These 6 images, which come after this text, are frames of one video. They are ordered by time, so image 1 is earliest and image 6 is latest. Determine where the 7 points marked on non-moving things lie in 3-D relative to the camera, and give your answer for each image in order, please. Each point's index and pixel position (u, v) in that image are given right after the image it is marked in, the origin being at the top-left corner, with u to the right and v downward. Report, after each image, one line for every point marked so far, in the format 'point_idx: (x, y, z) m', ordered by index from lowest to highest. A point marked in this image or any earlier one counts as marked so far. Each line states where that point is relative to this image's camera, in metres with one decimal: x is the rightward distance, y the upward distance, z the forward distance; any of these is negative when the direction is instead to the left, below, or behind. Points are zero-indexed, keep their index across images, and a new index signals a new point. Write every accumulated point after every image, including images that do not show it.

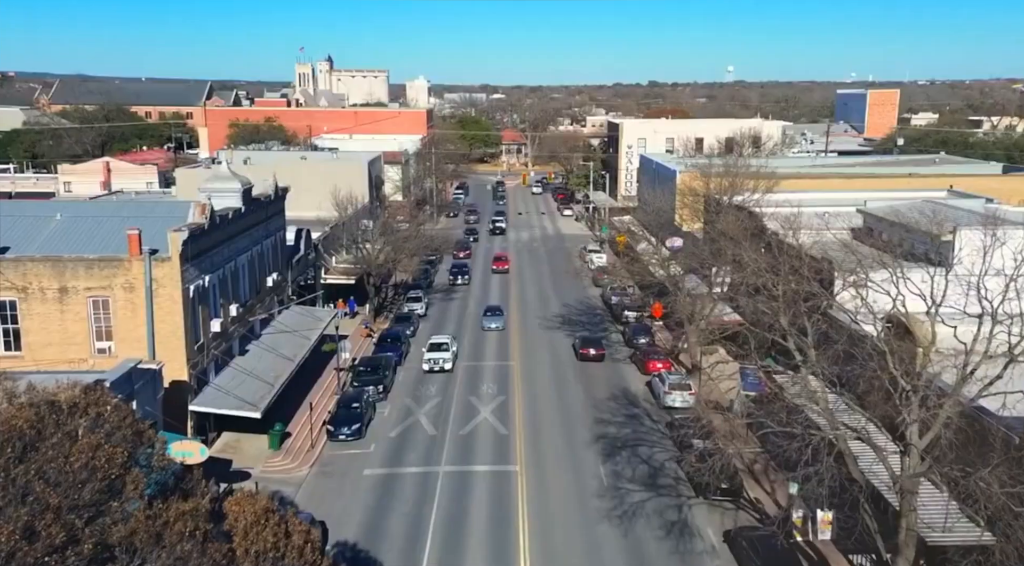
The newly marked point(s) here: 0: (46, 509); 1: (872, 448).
0: (-5.5, -2.6, +11.1) m
1: (+6.8, -3.2, +18.0) m
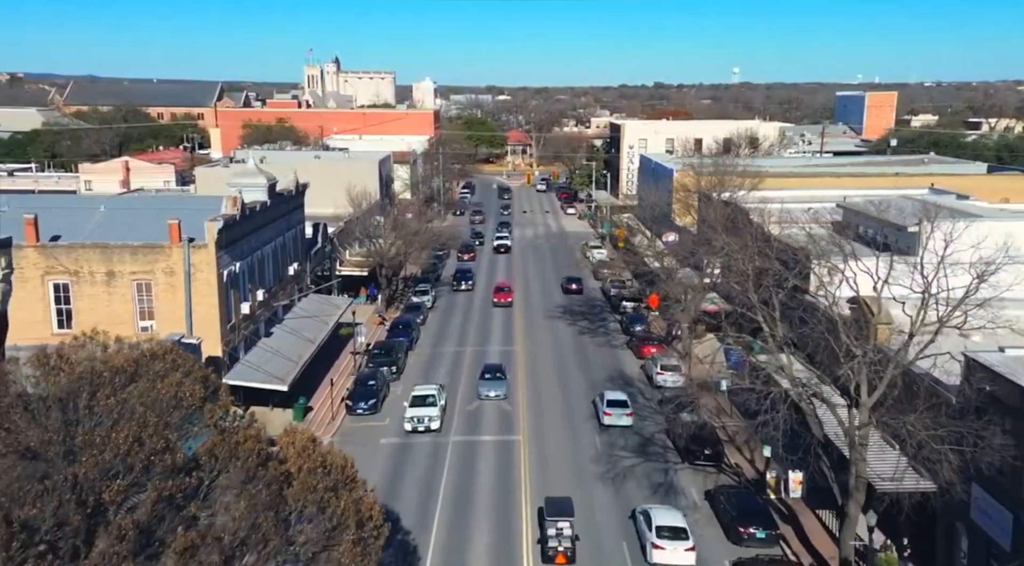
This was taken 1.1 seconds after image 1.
0: (-5.4, -2.1, +14.2) m
1: (+6.9, -2.7, +21.1) m
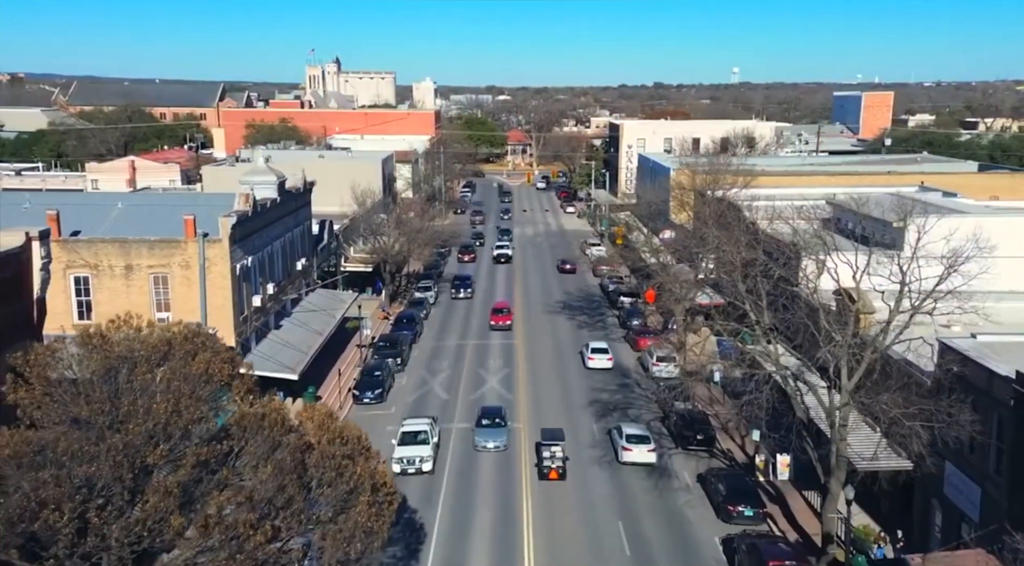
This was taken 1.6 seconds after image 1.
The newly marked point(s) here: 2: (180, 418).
0: (-5.4, -1.8, +15.7) m
1: (+6.9, -2.4, +22.6) m
2: (-5.2, -2.1, +14.9) m
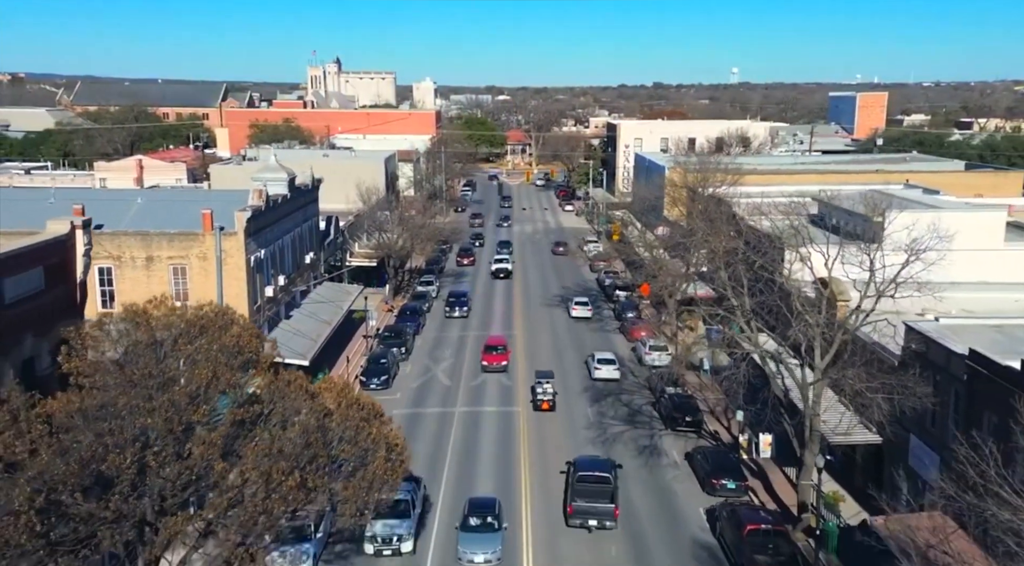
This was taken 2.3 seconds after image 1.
0: (-5.4, -1.5, +17.8) m
1: (+6.9, -2.1, +24.6) m
2: (-5.2, -1.8, +17.0) m
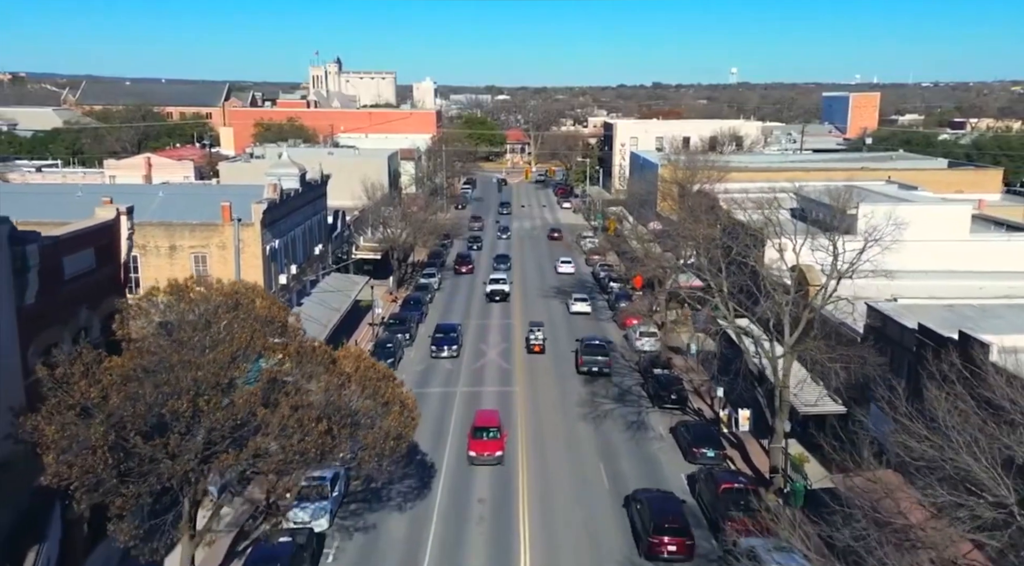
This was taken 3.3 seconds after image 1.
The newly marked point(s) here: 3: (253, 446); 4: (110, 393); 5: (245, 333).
0: (-5.5, -1.0, +20.5) m
1: (+6.8, -1.6, +27.3) m
2: (-5.3, -1.3, +19.7) m
3: (-5.1, -3.2, +18.8) m
4: (-7.3, -2.0, +17.5) m
5: (-5.5, -1.0, +19.6) m
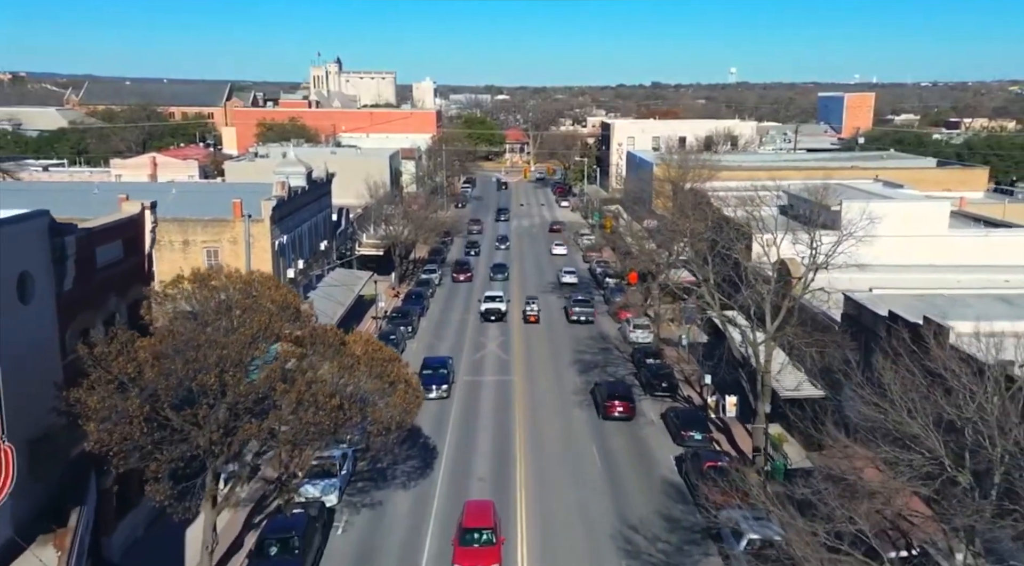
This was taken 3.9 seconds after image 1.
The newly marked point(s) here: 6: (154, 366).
0: (-5.6, -0.7, +22.3) m
1: (+6.7, -1.3, +29.2) m
2: (-5.3, -1.0, +21.5) m
3: (-5.1, -2.9, +20.6) m
4: (-7.4, -1.7, +19.3) m
5: (-5.5, -0.8, +21.4) m
6: (-7.2, -1.7, +19.4) m
